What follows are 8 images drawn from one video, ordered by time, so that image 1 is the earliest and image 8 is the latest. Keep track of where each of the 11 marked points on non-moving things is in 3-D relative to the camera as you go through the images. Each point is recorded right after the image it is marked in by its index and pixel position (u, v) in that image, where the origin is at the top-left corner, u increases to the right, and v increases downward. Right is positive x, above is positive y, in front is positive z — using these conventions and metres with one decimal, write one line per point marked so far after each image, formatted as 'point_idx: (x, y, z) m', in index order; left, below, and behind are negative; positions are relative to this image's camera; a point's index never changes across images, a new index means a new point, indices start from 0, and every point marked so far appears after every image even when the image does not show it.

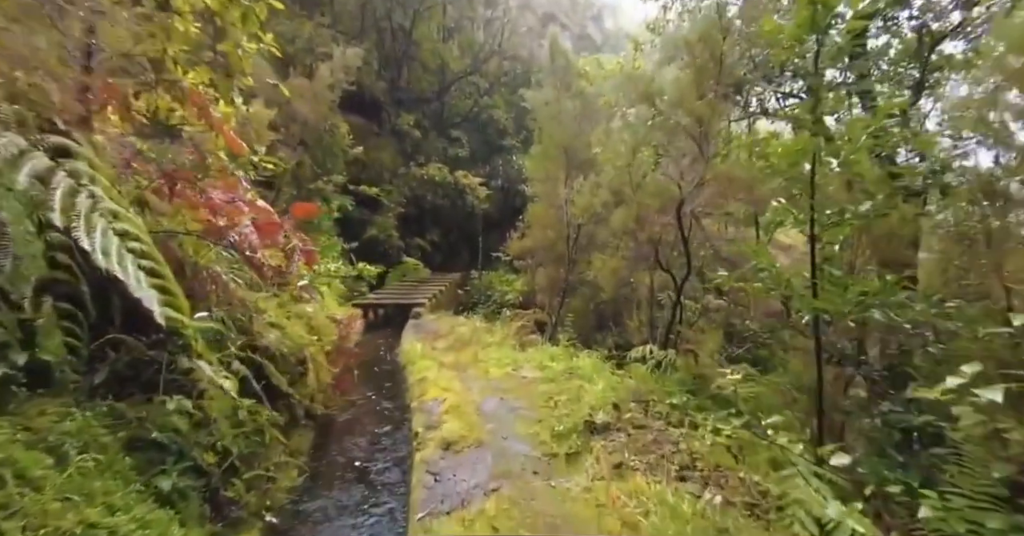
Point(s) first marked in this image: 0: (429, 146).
0: (-1.6, +2.3, +10.3) m
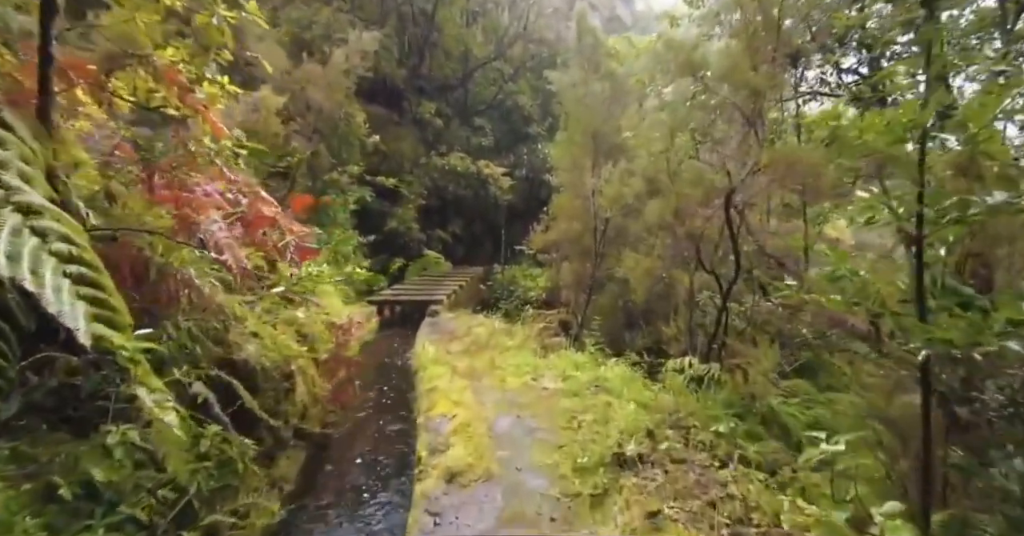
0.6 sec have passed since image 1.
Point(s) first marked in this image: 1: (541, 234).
0: (-1.1, +2.4, +10.0) m
1: (+0.3, +0.4, +6.5) m
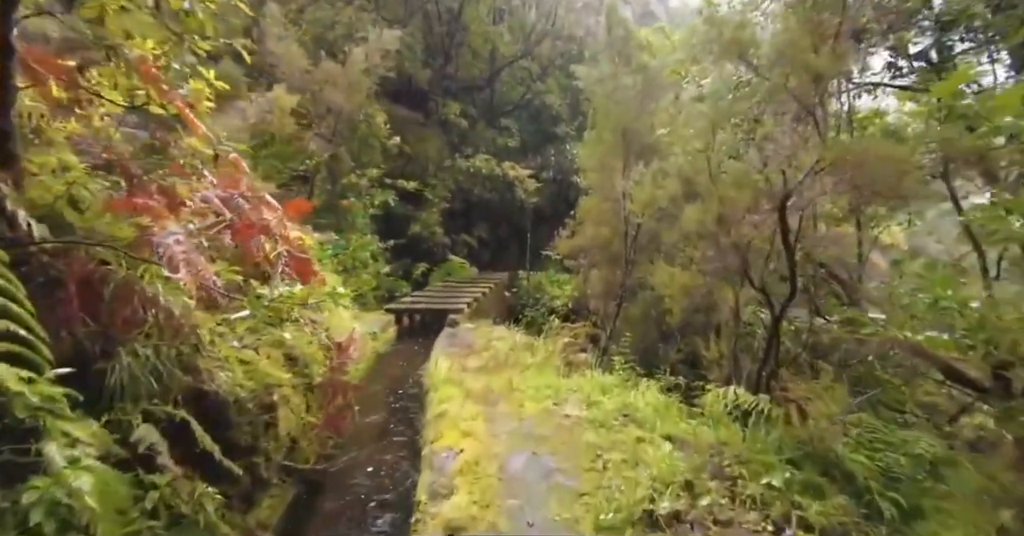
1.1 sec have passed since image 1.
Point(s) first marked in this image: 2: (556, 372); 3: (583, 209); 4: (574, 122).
0: (-0.6, +2.3, +9.7) m
1: (+0.6, +0.3, +6.2) m
2: (+0.3, -0.7, +3.7) m
3: (+0.8, +0.7, +6.1) m
4: (+1.2, +2.8, +10.6) m
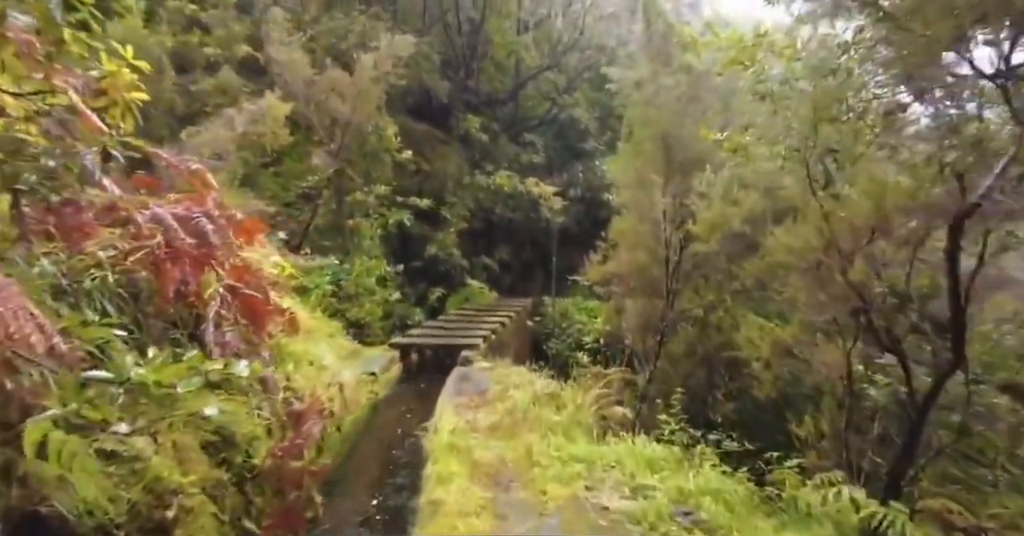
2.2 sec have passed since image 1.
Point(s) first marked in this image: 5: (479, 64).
0: (-0.2, +1.9, +9.1) m
1: (+0.9, 0.0, +5.4) m
2: (+0.4, -0.9, +3.0) m
3: (+1.0, +0.4, +5.4) m
4: (+1.6, +2.4, +9.9) m
5: (-0.5, +3.4, +9.2) m
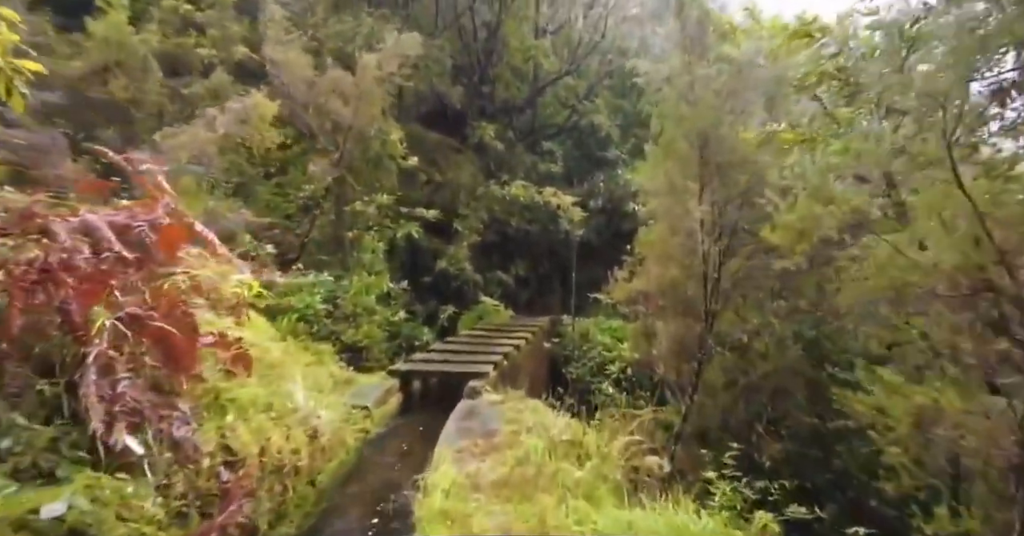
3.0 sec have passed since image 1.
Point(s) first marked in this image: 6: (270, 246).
0: (+0.1, +1.7, +8.6) m
1: (+1.0, -0.1, +4.9) m
2: (+0.5, -1.0, +2.4) m
3: (+1.1, +0.2, +4.8) m
4: (+1.9, +2.1, +9.4) m
5: (-0.3, +3.1, +8.7) m
6: (-2.0, +0.2, +4.5) m
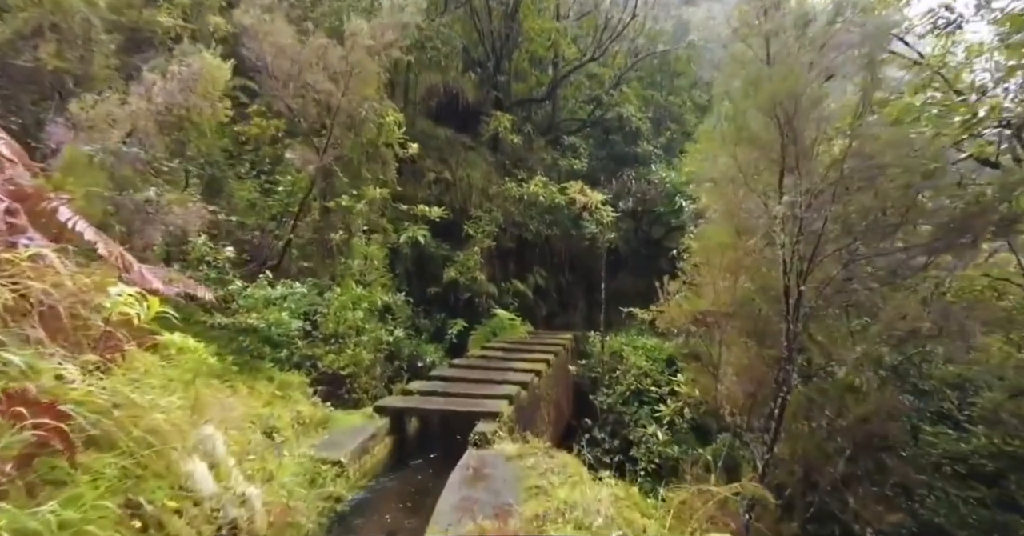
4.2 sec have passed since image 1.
0: (+0.3, +1.5, +7.7) m
1: (+1.1, -0.2, +3.9) m
2: (+0.5, -1.0, +1.5) m
3: (+1.3, +0.1, +3.8) m
4: (+2.2, +2.0, +8.4) m
5: (0.0, +3.0, +7.8) m
6: (-1.9, +0.1, +3.6) m
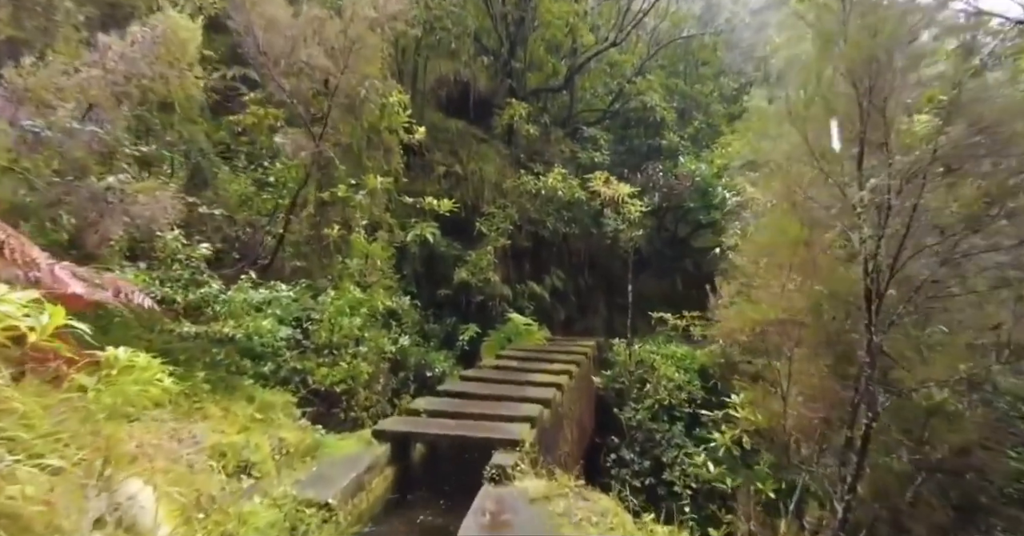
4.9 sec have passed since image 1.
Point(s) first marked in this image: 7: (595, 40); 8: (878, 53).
0: (+0.5, +1.5, +7.2) m
1: (+1.3, -0.2, +3.4) m
2: (+0.6, -1.0, +0.9) m
3: (+1.4, +0.1, +3.3) m
4: (+2.4, +1.9, +7.9) m
5: (+0.2, +3.0, +7.3) m
6: (-1.7, +0.1, +3.2) m
7: (+1.2, +3.2, +7.7) m
8: (+1.6, +1.0, +2.5) m
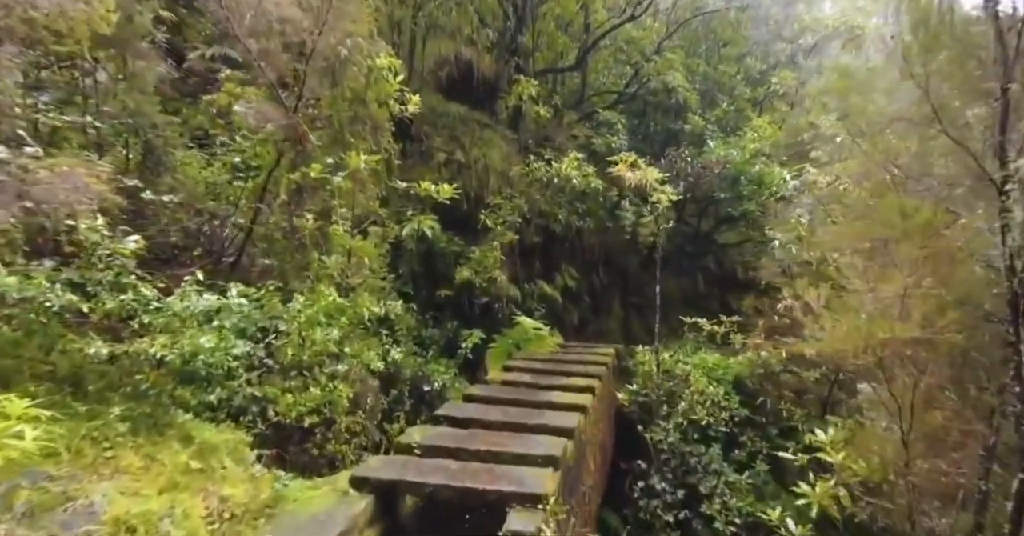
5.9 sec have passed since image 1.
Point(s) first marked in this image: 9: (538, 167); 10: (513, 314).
0: (+0.6, +1.6, +6.5) m
1: (+1.3, -0.2, +2.7) m
2: (+0.7, -1.0, +0.3) m
3: (+1.5, +0.2, +2.6) m
4: (+2.5, +2.0, +7.2) m
5: (+0.3, +3.0, +6.7) m
6: (-1.7, +0.1, +2.5) m
7: (+1.2, +3.2, +7.0) m
8: (+1.7, +1.0, +1.8) m
9: (+0.3, +1.0, +5.9) m
10: (0.0, -0.5, +5.3) m
